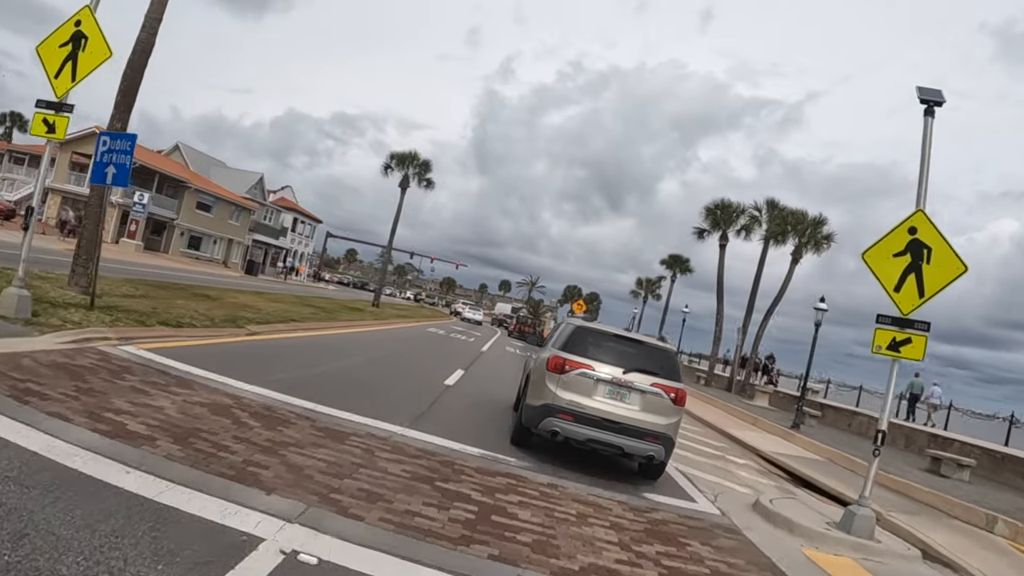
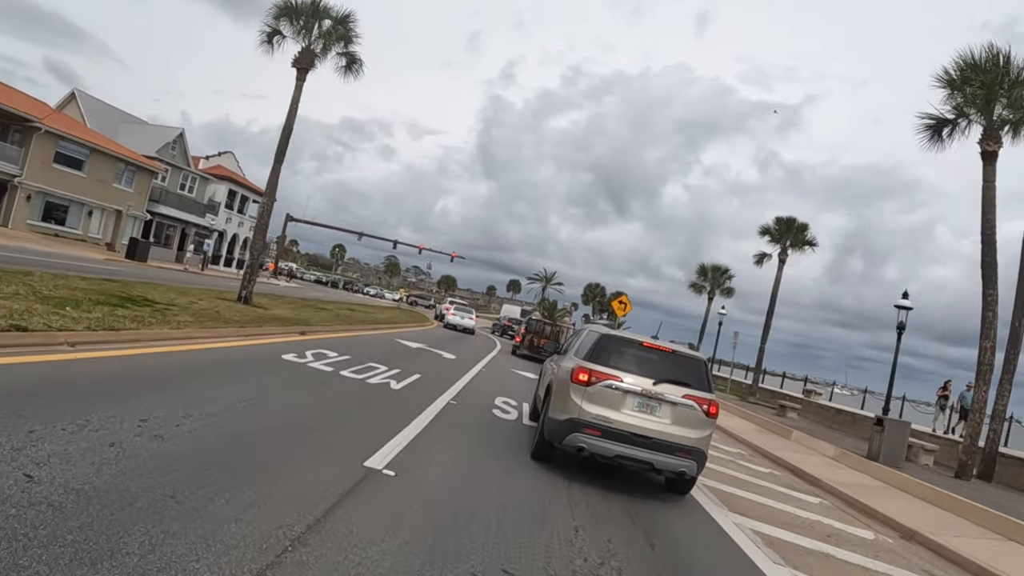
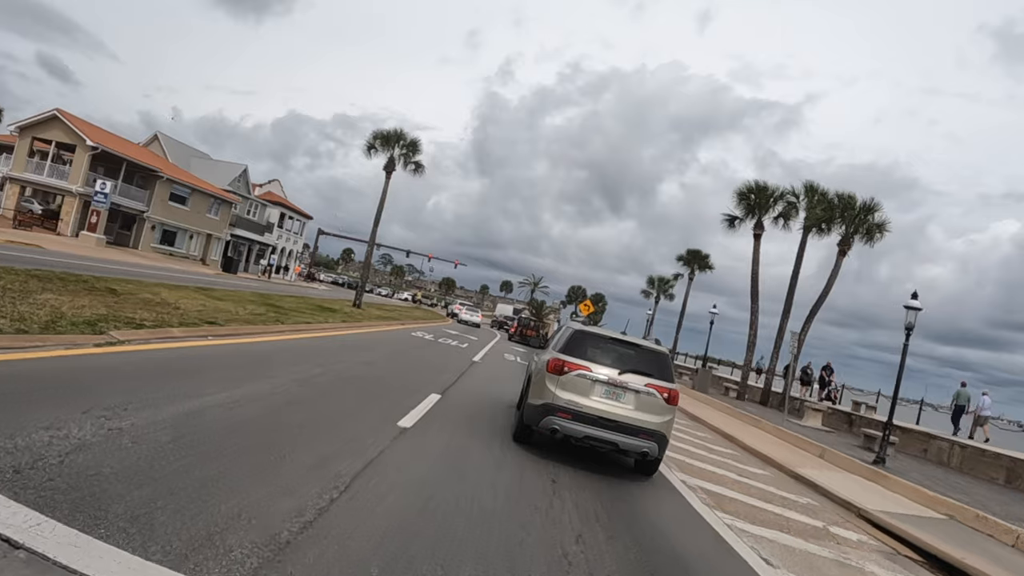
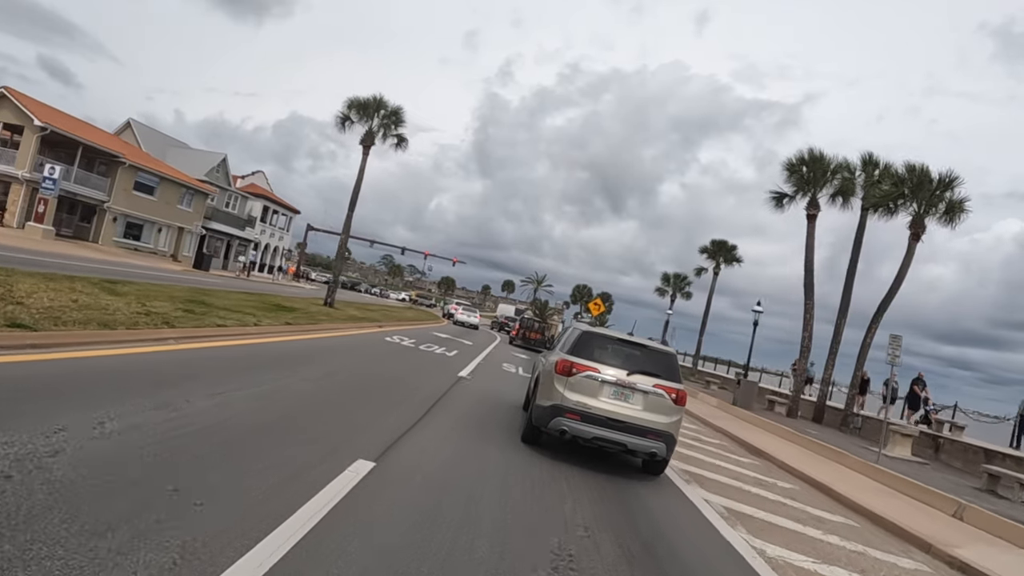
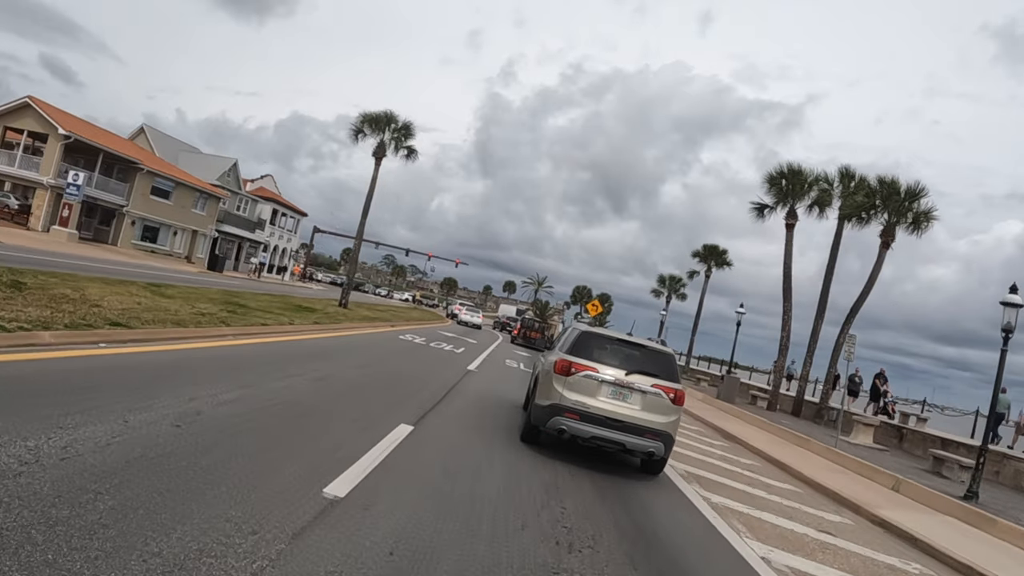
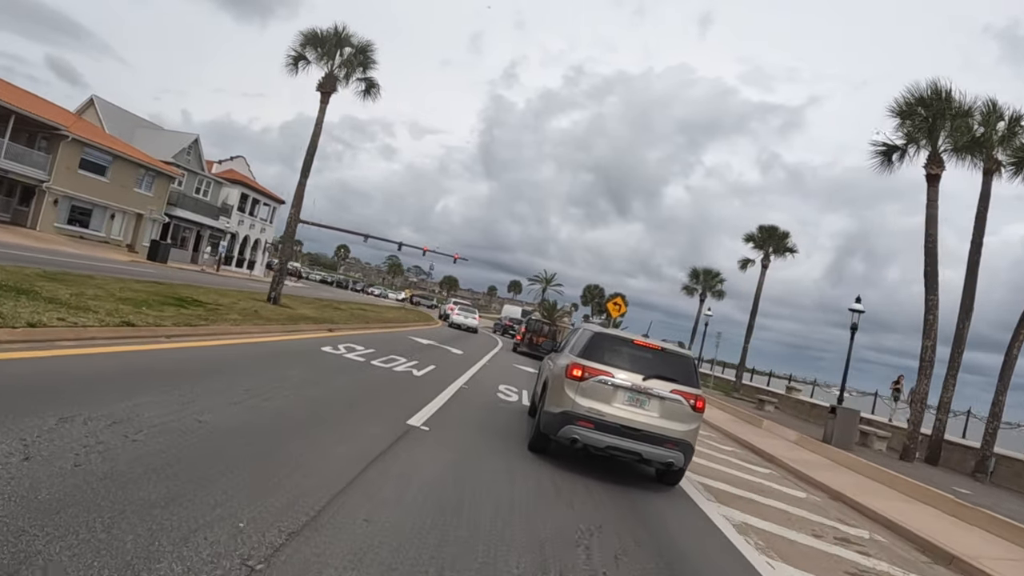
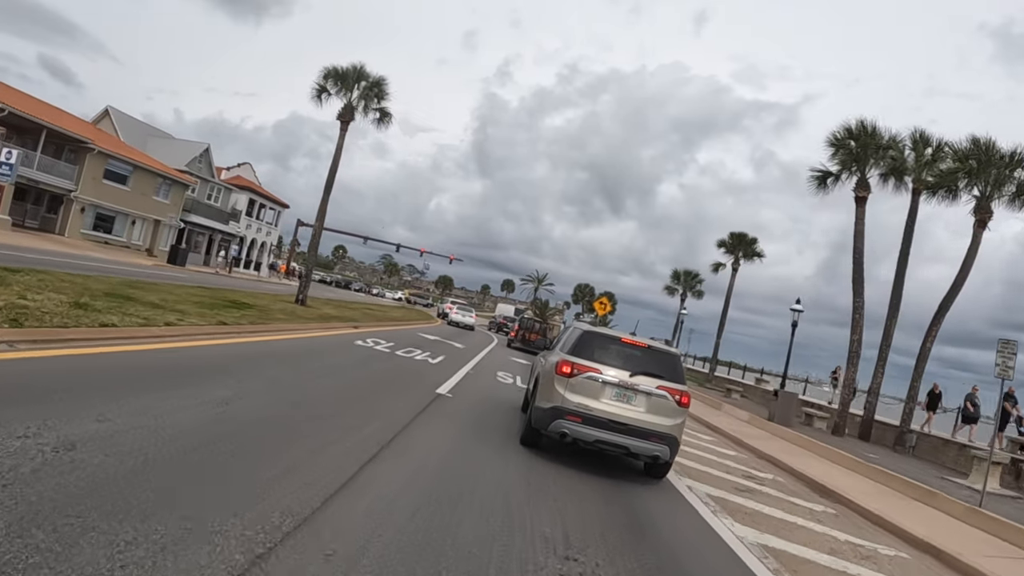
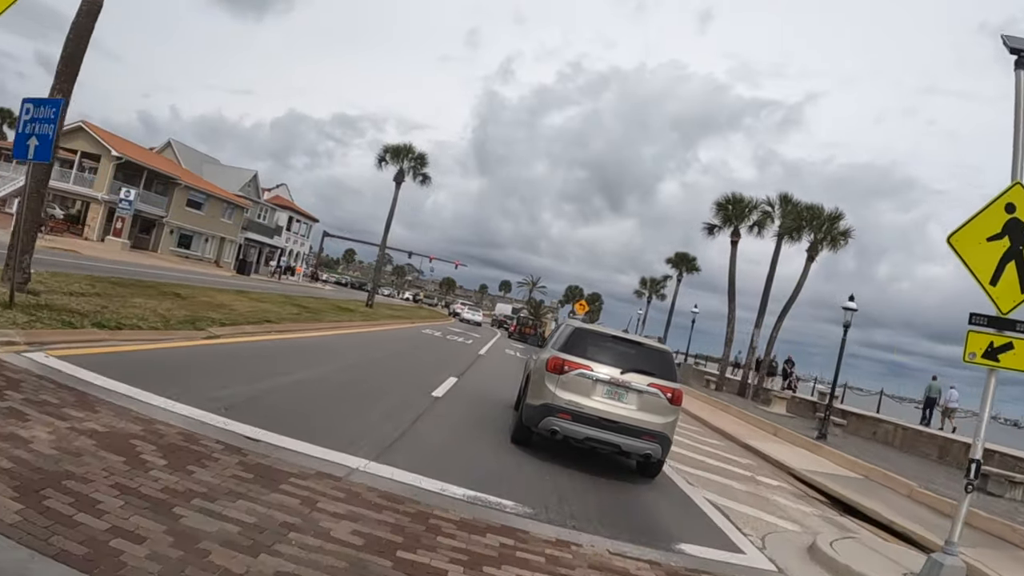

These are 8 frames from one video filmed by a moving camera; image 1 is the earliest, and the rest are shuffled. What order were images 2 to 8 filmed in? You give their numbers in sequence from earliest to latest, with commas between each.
8, 3, 5, 4, 7, 6, 2
